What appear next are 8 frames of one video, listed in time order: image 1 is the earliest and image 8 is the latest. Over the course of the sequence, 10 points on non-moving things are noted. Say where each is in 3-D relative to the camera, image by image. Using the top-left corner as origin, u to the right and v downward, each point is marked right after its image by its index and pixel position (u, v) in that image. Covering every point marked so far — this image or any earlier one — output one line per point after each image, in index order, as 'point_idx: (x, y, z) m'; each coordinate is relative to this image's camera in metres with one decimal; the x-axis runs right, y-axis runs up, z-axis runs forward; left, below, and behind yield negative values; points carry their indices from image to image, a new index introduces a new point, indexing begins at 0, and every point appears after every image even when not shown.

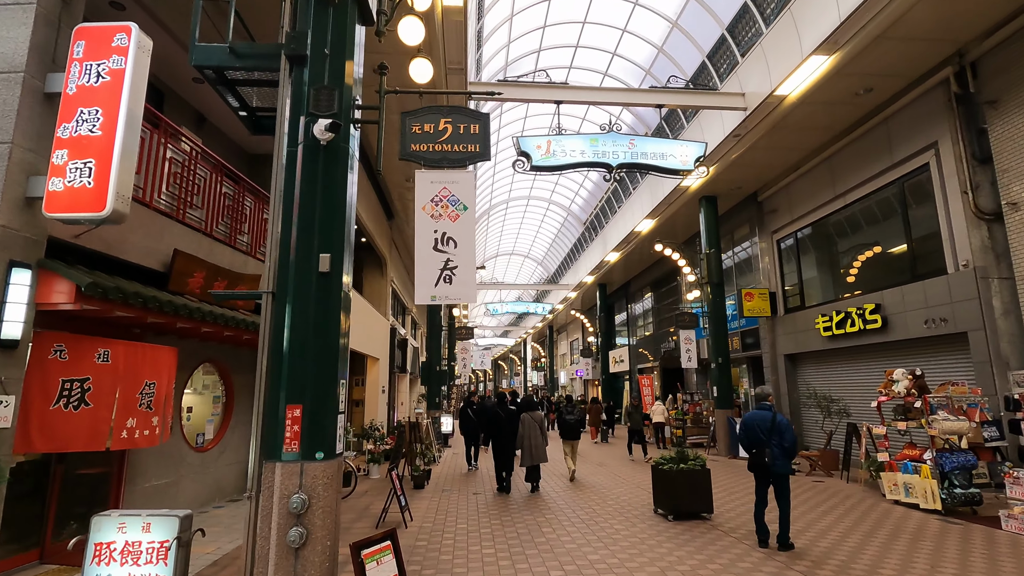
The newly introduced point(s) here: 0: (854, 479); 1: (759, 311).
0: (+5.6, -3.1, +8.7) m
1: (+6.0, -0.6, +13.0) m
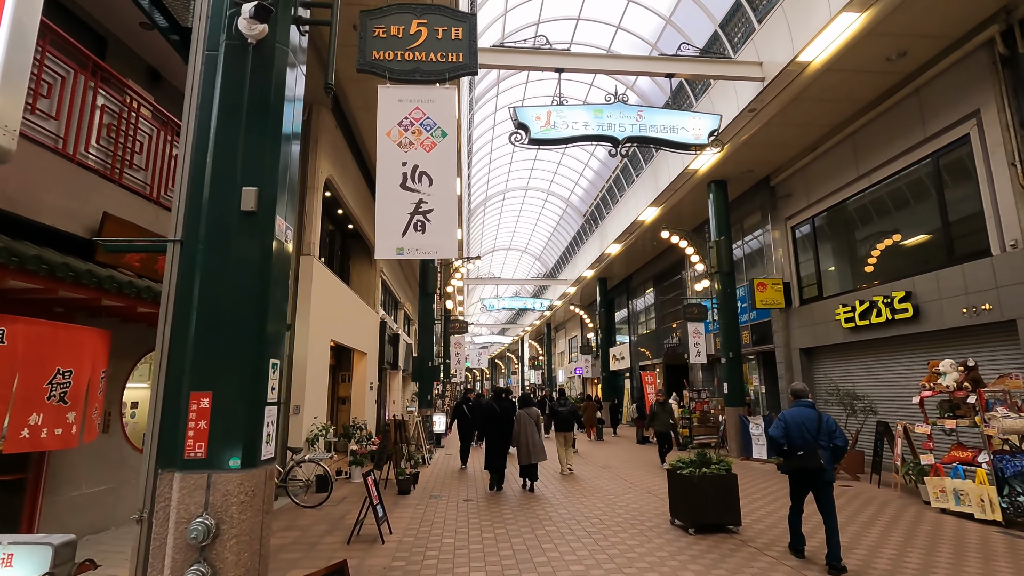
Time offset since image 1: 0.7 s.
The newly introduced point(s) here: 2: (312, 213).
0: (+5.5, -2.9, +7.9) m
1: (+5.9, -0.3, +12.1) m
2: (-3.1, +1.2, +8.5) m
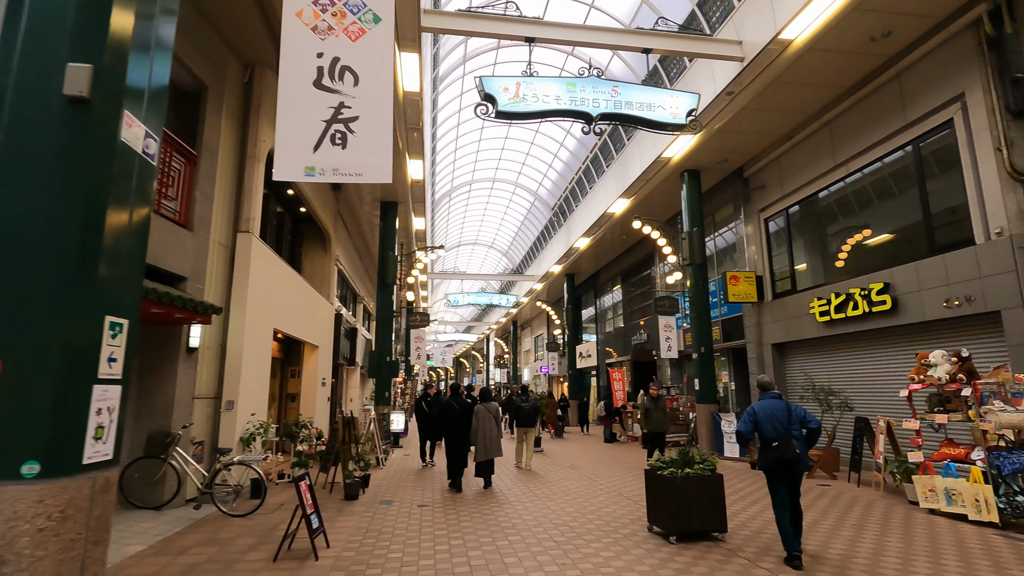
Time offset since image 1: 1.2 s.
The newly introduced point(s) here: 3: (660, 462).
0: (+5.0, -2.7, +7.5) m
1: (+5.1, -0.2, +11.8) m
2: (-3.7, +1.5, +7.6) m
3: (+1.4, -1.6, +4.9) m
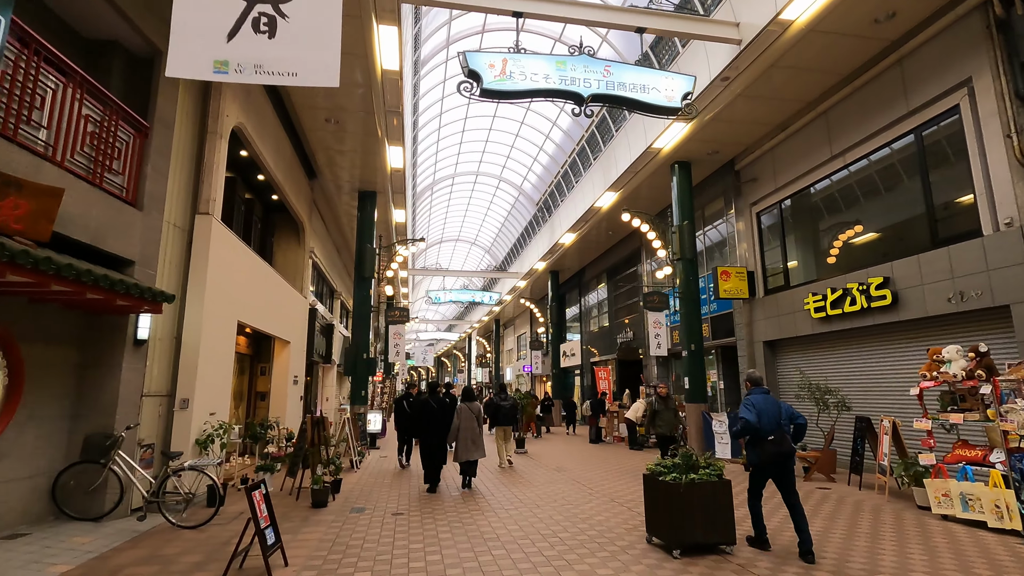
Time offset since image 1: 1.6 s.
0: (+4.8, -2.6, +7.1) m
1: (+4.8, -0.1, +11.4) m
2: (-3.8, +1.6, +7.0) m
3: (+1.2, -1.5, +4.5) m
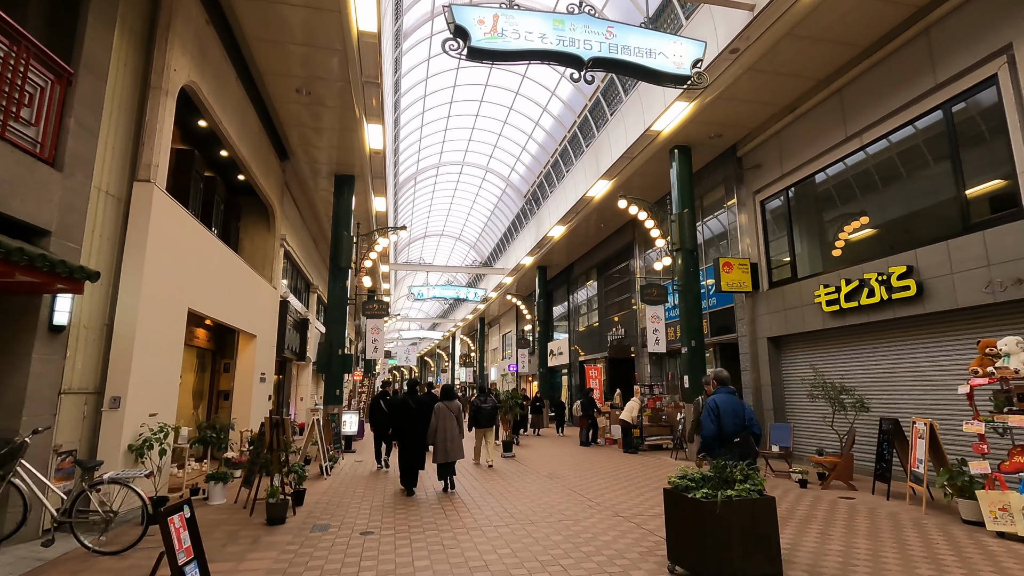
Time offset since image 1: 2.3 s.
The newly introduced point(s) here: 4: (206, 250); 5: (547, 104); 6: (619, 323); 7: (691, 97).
0: (+4.6, -2.5, +6.4) m
1: (+4.5, +0.1, +10.7) m
2: (-3.9, +1.8, +6.0) m
3: (+1.2, -1.3, +3.6) m
4: (-4.2, +0.5, +7.4) m
5: (+1.1, +5.7, +16.7) m
6: (+3.5, -1.2, +17.5) m
7: (+3.3, +3.5, +9.9) m
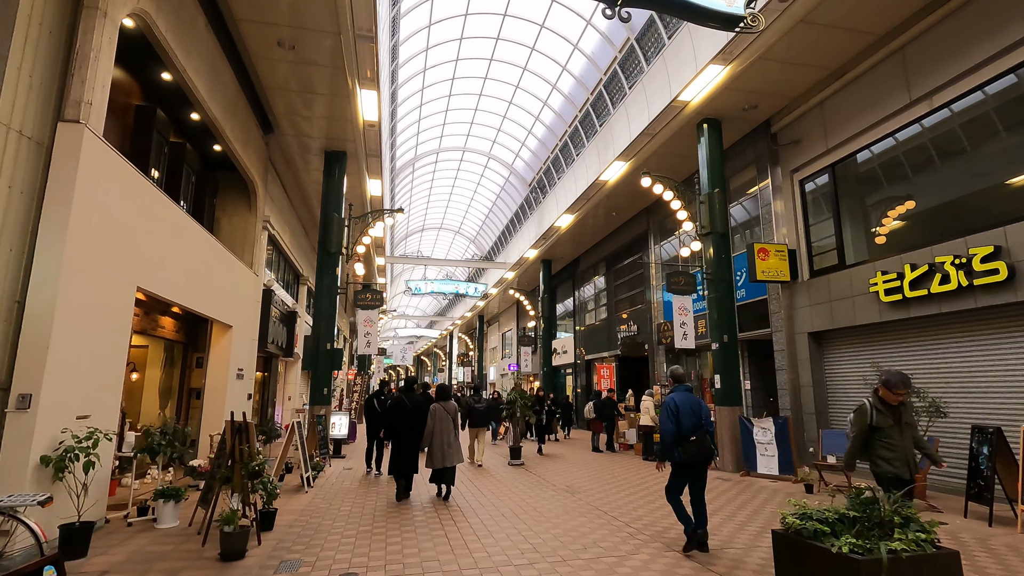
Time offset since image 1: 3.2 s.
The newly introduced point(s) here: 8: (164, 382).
0: (+4.8, -2.3, +5.3) m
1: (+4.7, +0.3, +9.6) m
2: (-3.7, +2.1, +4.8) m
3: (+1.4, -1.1, +2.5) m
4: (-4.0, +0.8, +6.2) m
5: (+1.3, +5.9, +15.6) m
6: (+3.6, -1.0, +16.4) m
7: (+3.5, +3.7, +8.7) m
8: (-5.9, -1.6, +9.1) m
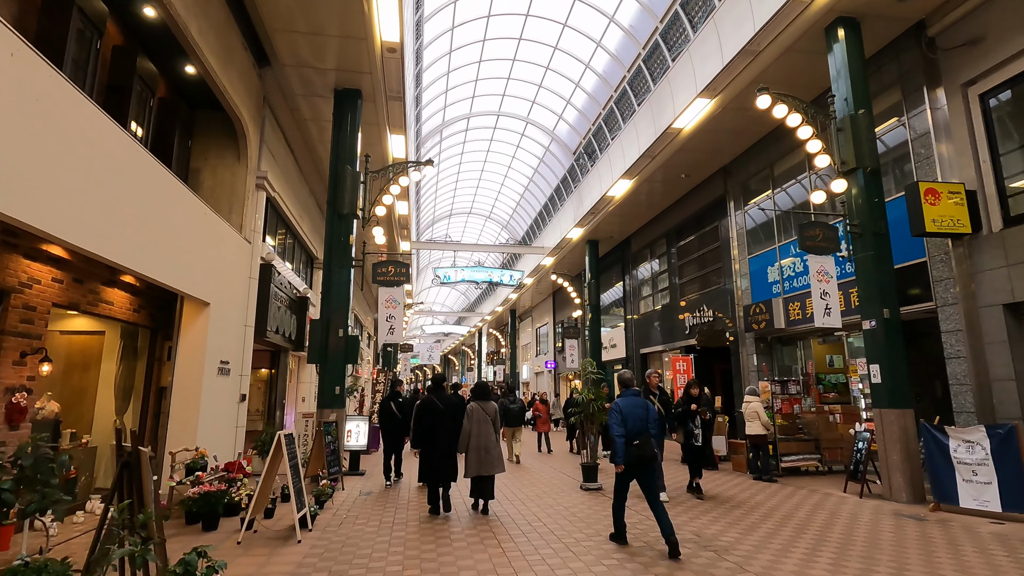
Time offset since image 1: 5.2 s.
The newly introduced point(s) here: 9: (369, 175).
0: (+5.6, -1.7, +2.6) m
1: (+5.6, +0.8, +6.8) m
2: (-3.0, +2.6, +2.5) m
3: (+2.0, -0.5, -0.1) m
4: (-3.2, +1.2, +3.8) m
5: (+2.4, +6.4, +13.0) m
6: (+4.8, -0.4, +13.7) m
7: (+4.3, +4.3, +6.1) m
8: (-5.0, -1.2, +6.9) m
9: (-2.5, +1.9, +9.2) m
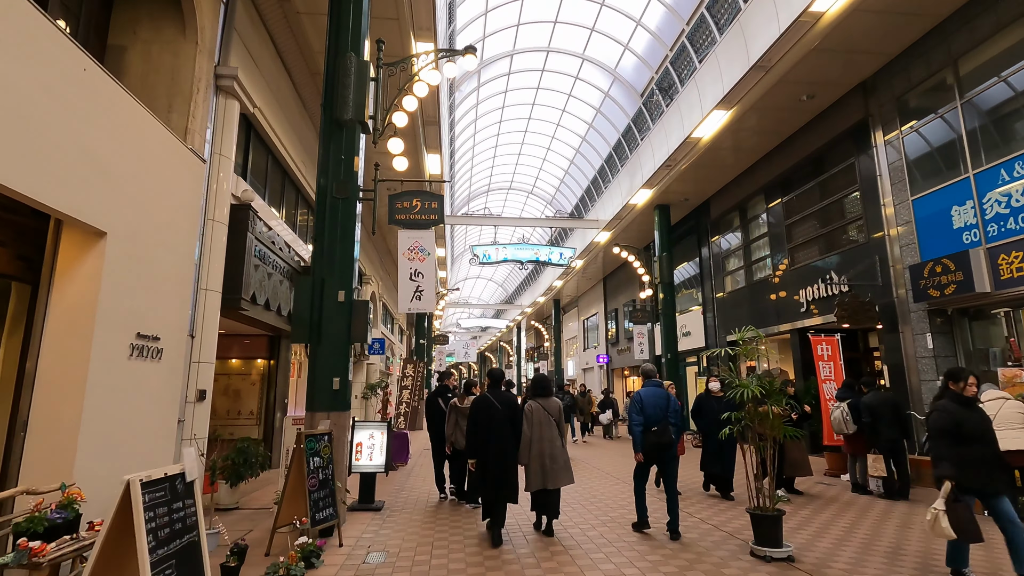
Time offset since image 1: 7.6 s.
0: (+6.1, -1.0, -0.8) m
1: (+6.4, +1.6, +3.5) m
2: (-2.5, +3.2, -0.4) m
3: (+2.4, +0.1, -3.2) m
4: (-2.6, +1.8, +1.0) m
5: (+3.5, +7.1, +9.8) m
6: (+6.1, +0.3, +10.4) m
7: (+5.0, +5.0, +2.8) m
8: (-4.1, -0.6, +4.1) m
9: (-1.5, +2.5, +6.3) m
